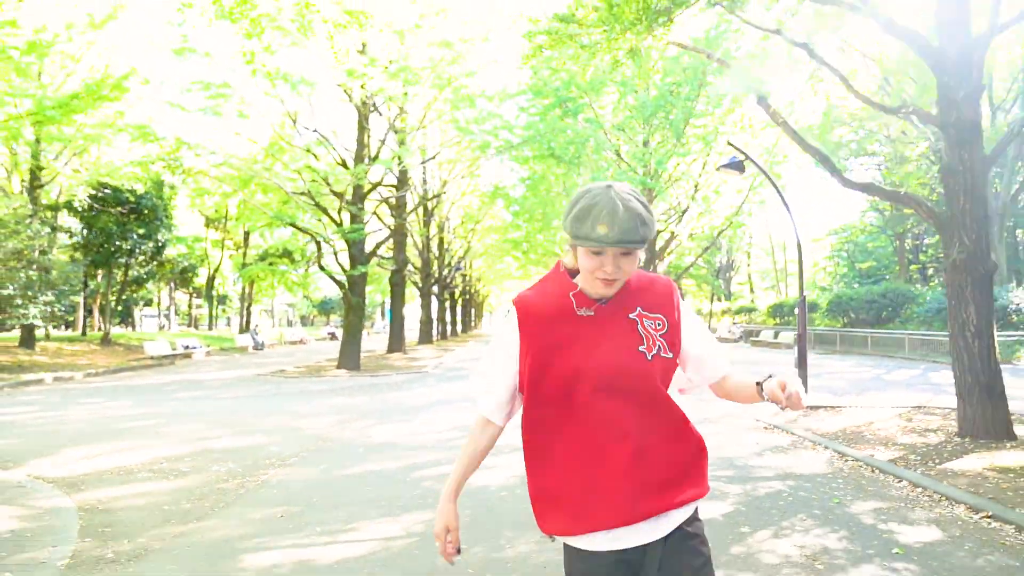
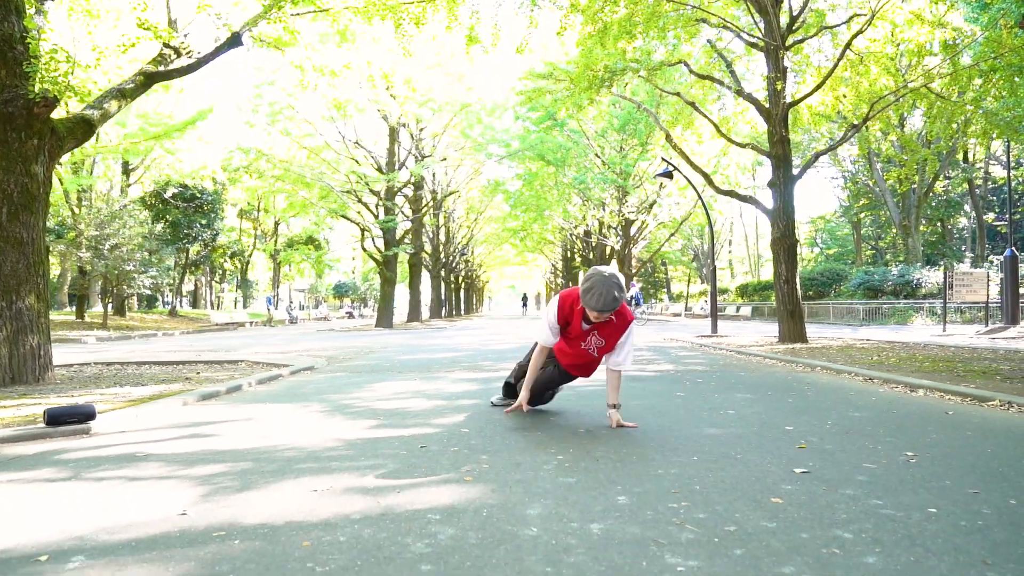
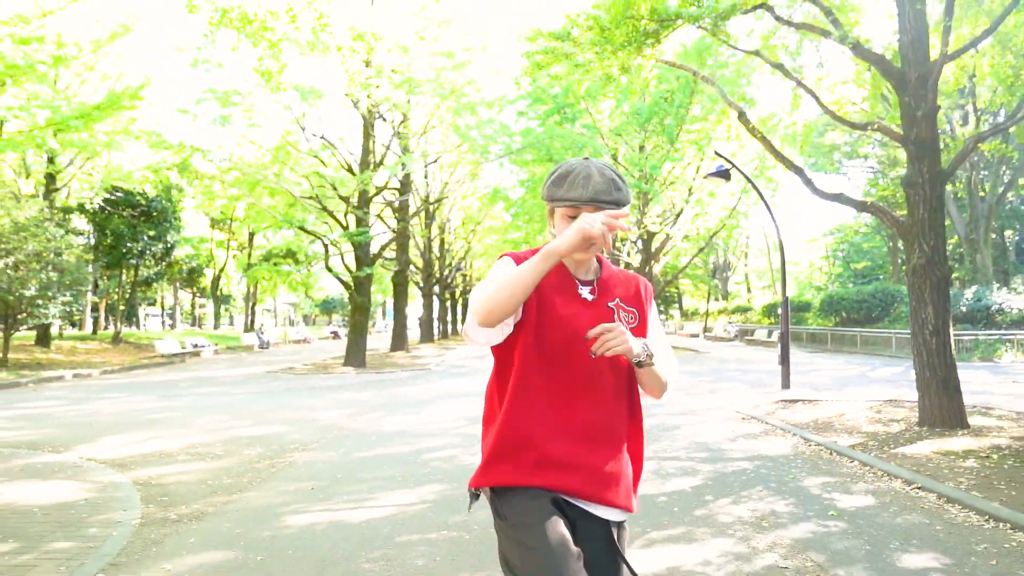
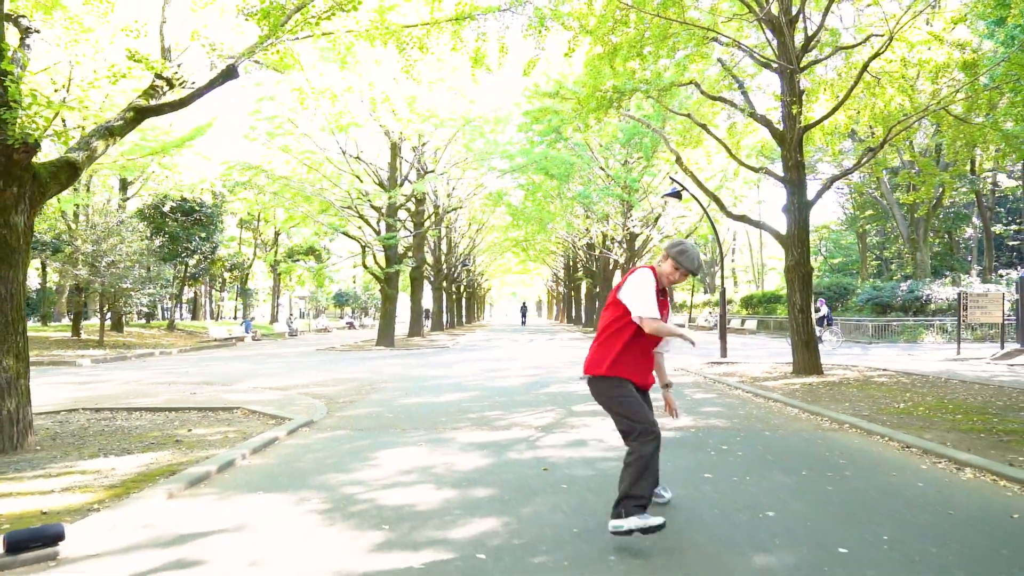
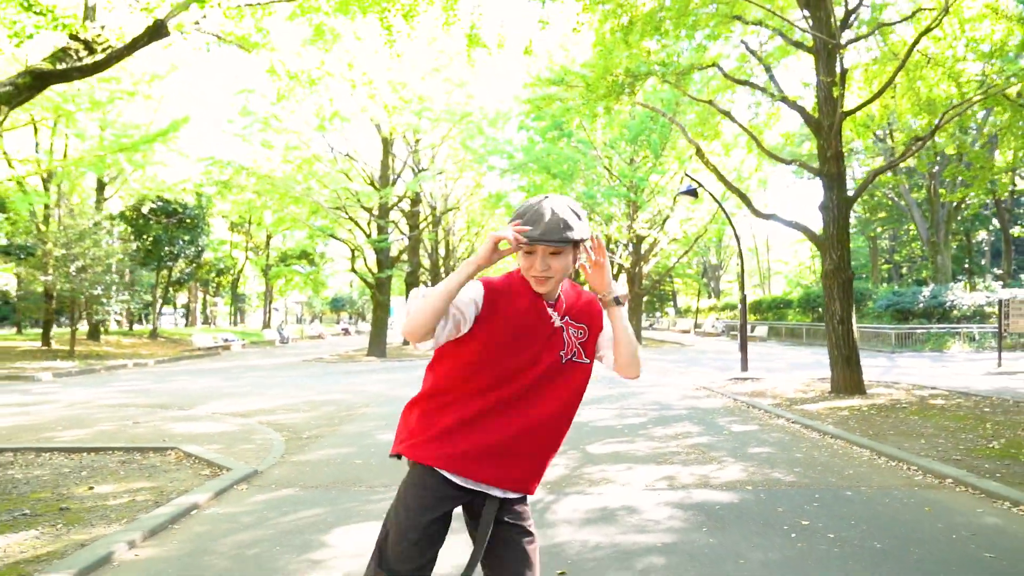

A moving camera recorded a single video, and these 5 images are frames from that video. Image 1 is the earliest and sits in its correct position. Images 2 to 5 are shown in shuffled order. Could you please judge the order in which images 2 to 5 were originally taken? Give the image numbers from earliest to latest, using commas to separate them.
3, 5, 4, 2
